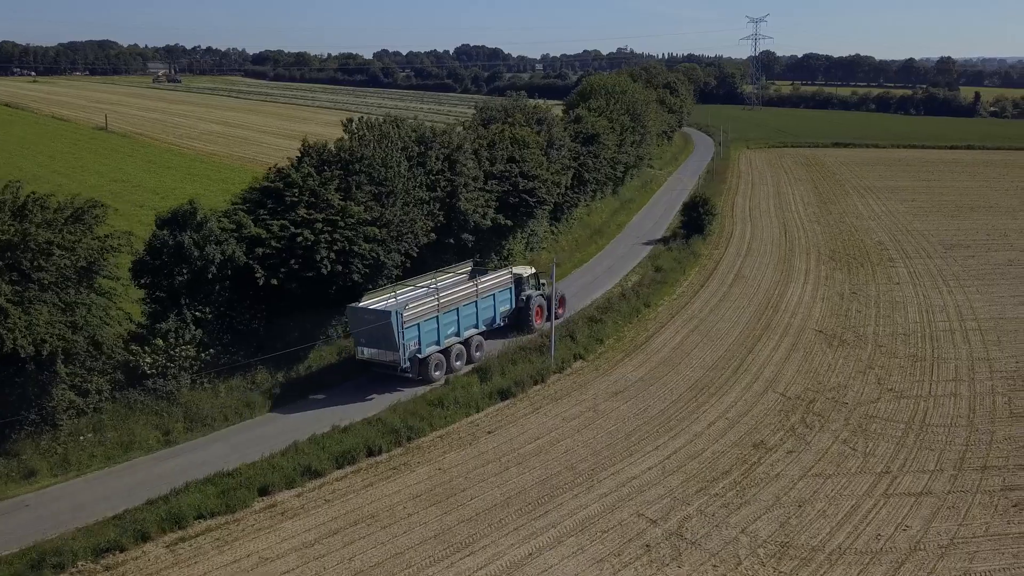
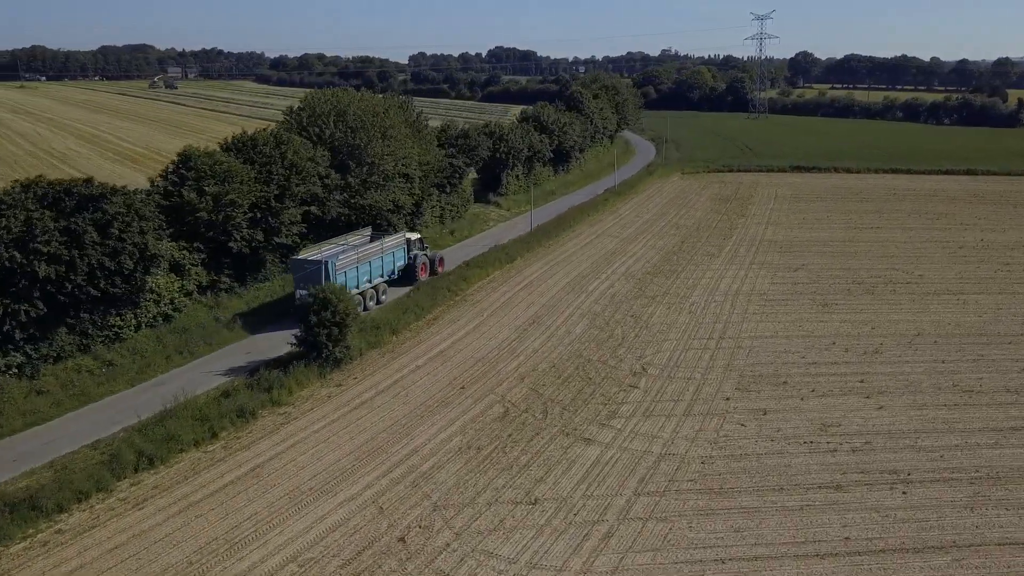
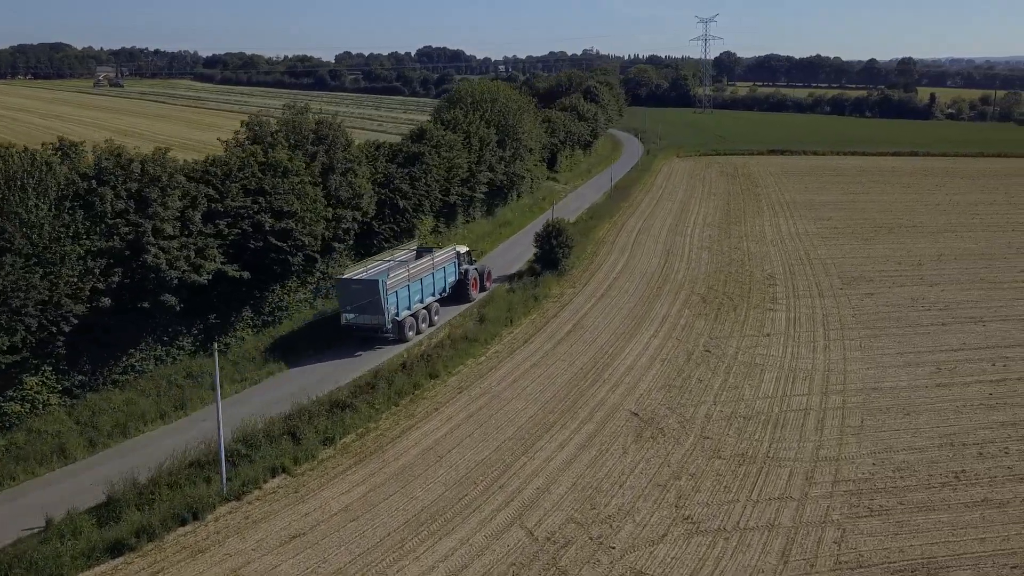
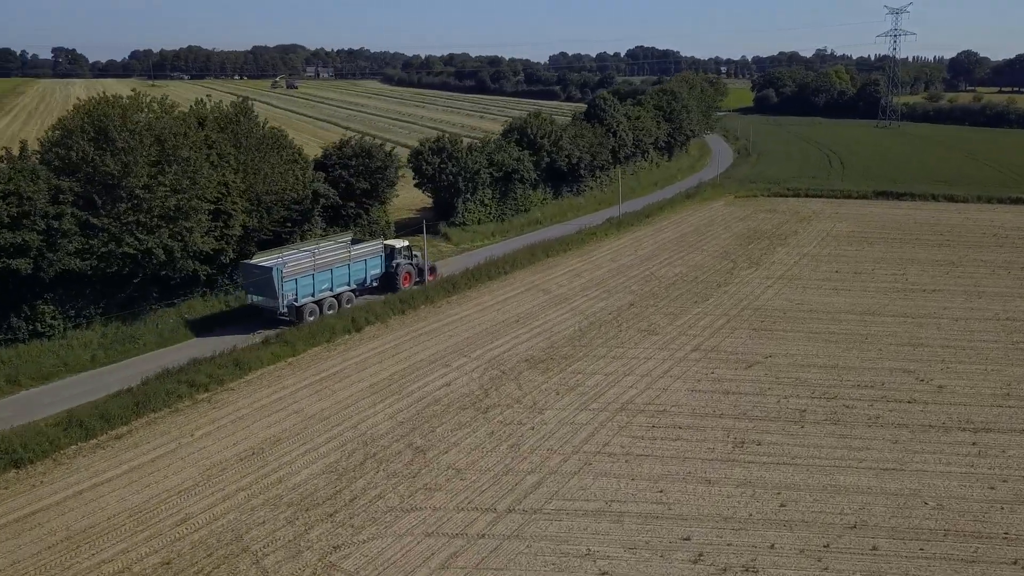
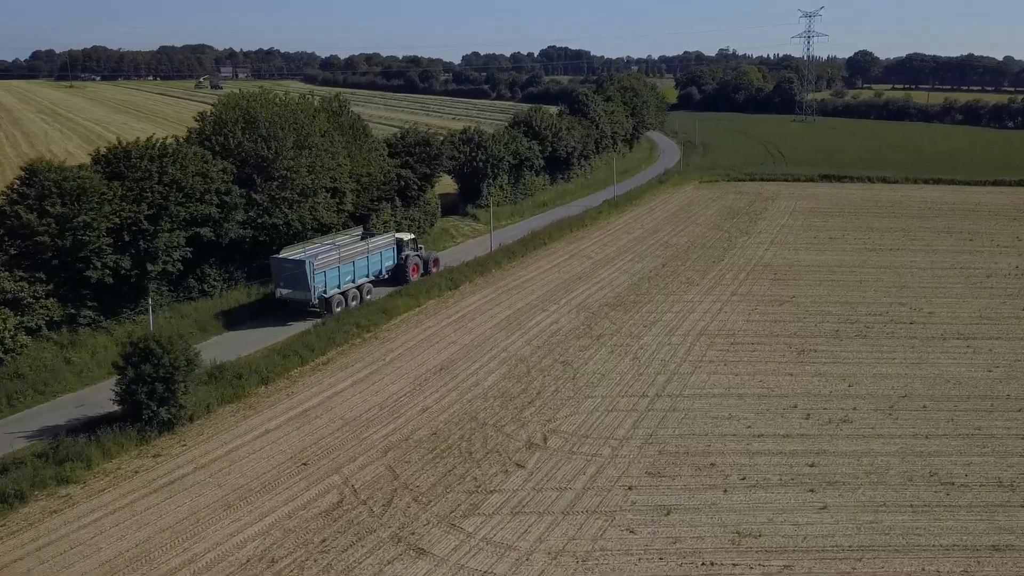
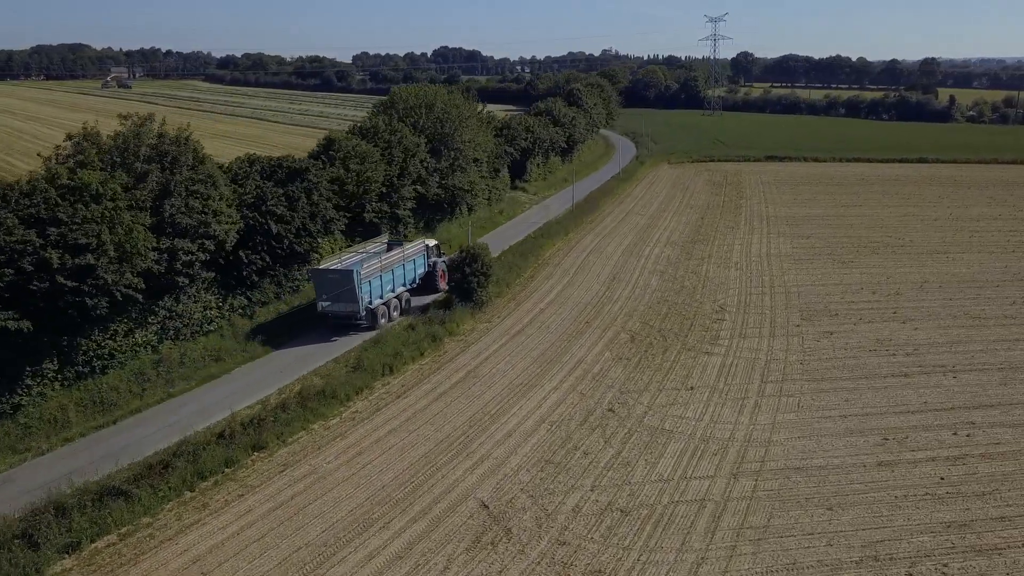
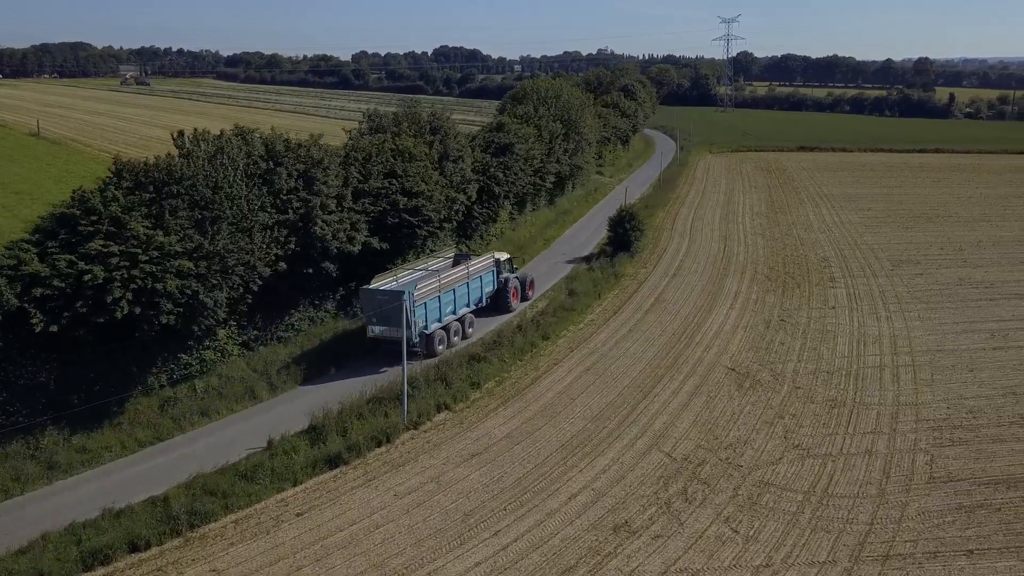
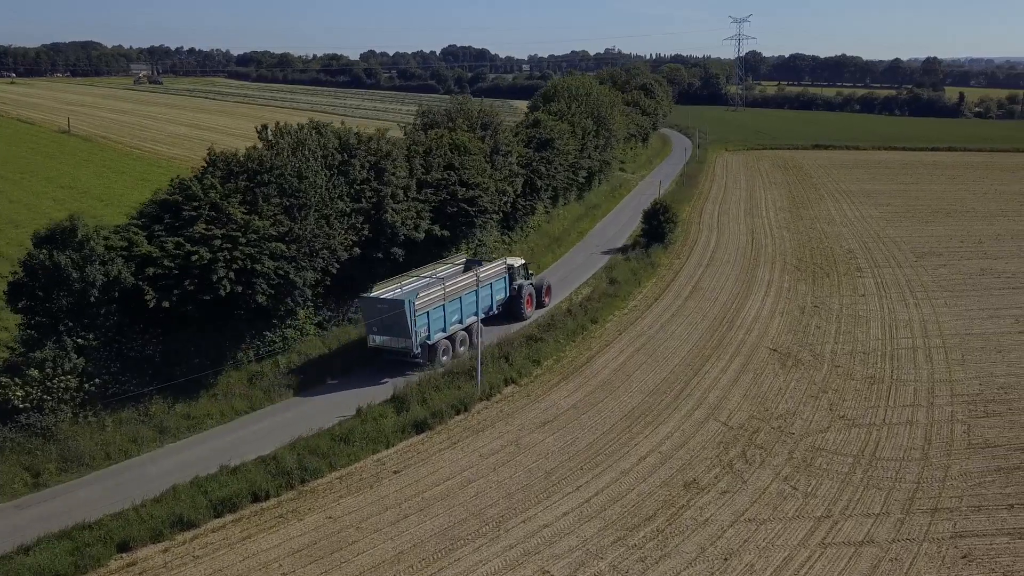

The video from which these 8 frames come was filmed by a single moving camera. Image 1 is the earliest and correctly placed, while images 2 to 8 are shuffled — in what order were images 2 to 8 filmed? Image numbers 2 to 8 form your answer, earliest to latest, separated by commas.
8, 7, 3, 6, 2, 5, 4
